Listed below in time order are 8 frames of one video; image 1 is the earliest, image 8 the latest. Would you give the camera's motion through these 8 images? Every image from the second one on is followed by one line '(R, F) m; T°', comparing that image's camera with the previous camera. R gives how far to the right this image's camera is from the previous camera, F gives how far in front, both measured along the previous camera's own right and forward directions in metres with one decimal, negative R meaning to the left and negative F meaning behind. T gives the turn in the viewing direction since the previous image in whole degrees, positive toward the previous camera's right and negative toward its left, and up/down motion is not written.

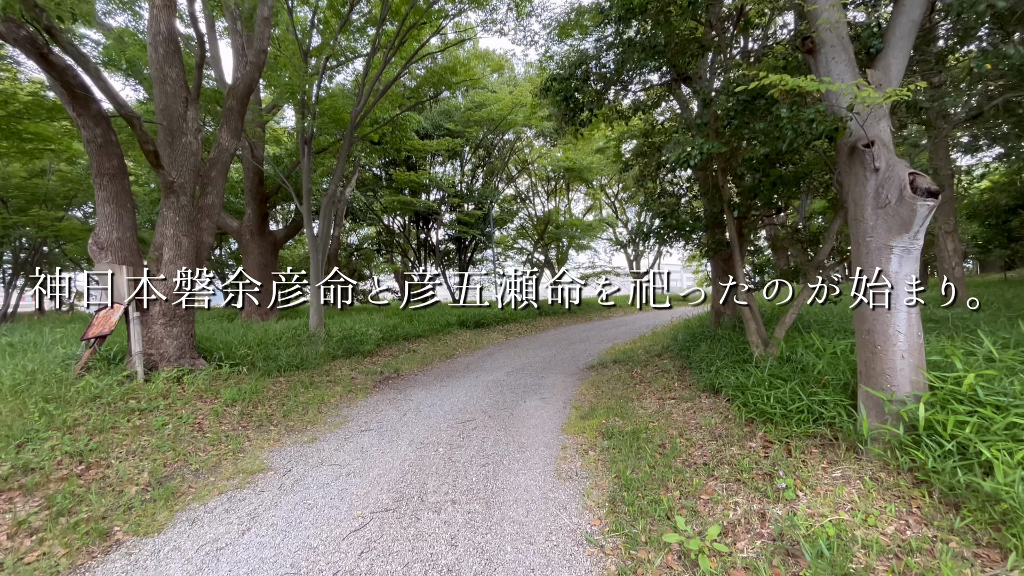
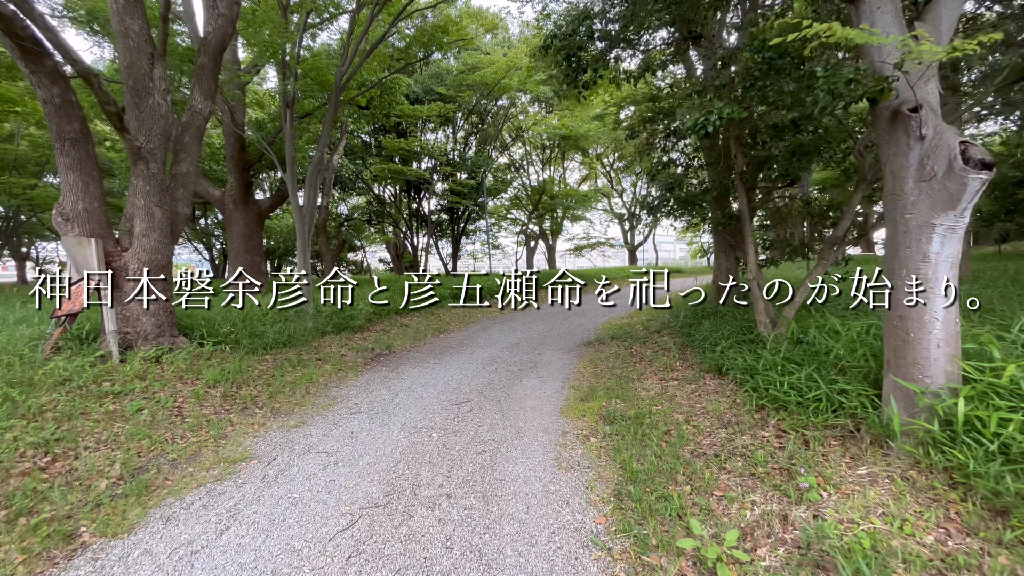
(0.0, +0.3) m; +1°
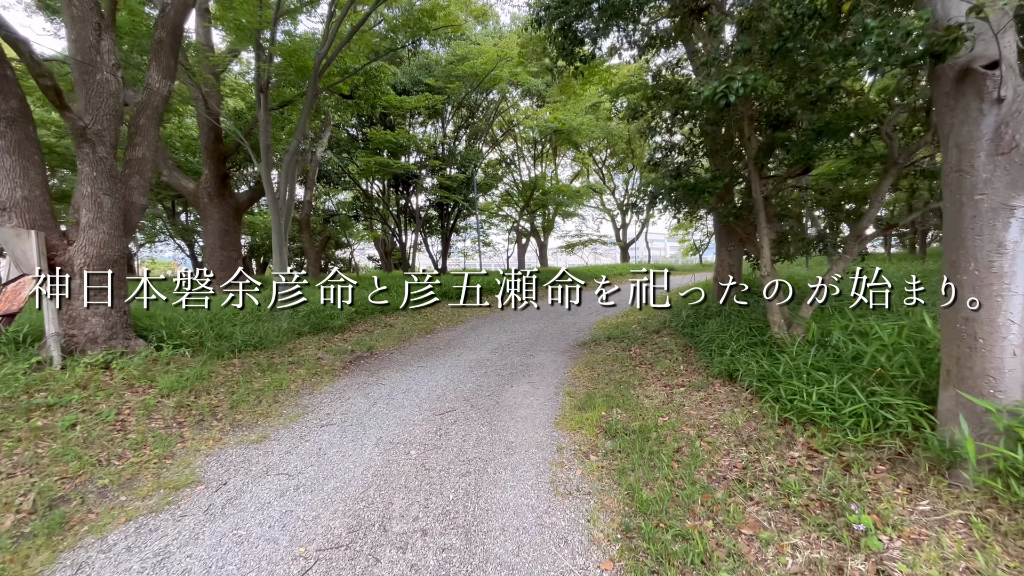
(0.0, +0.4) m; +1°
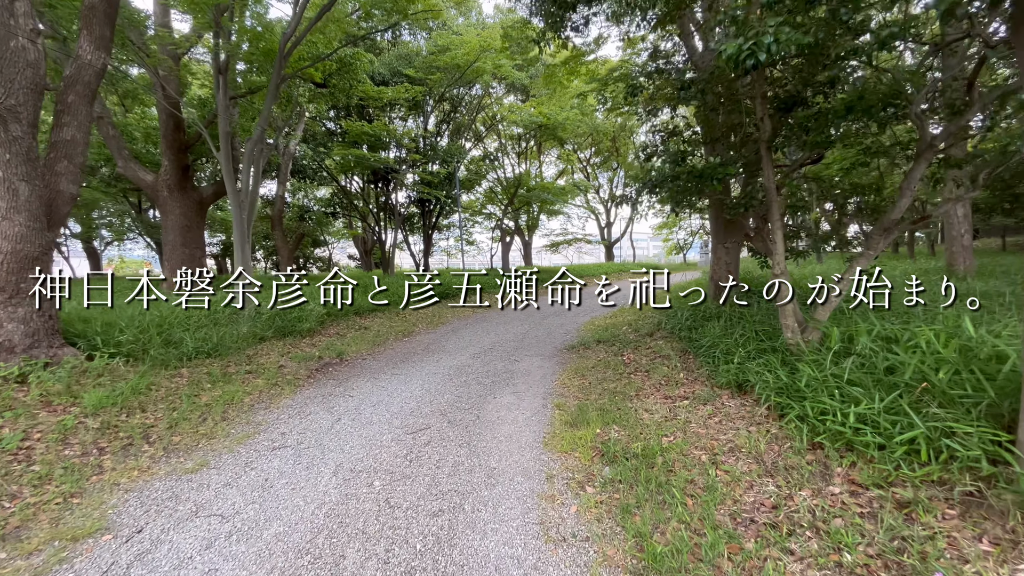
(0.0, +0.5) m; +2°
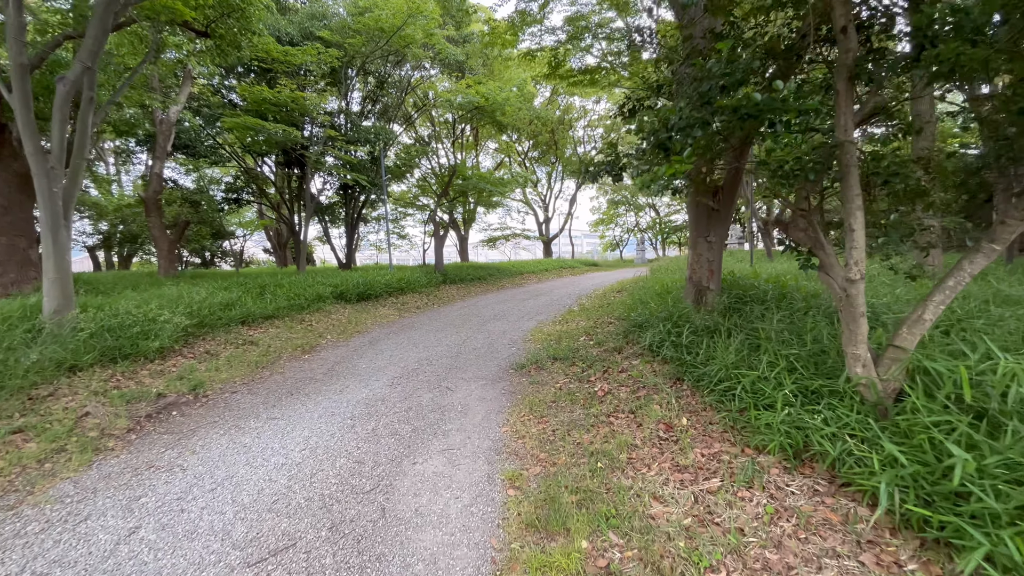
(0.0, +1.5) m; +8°
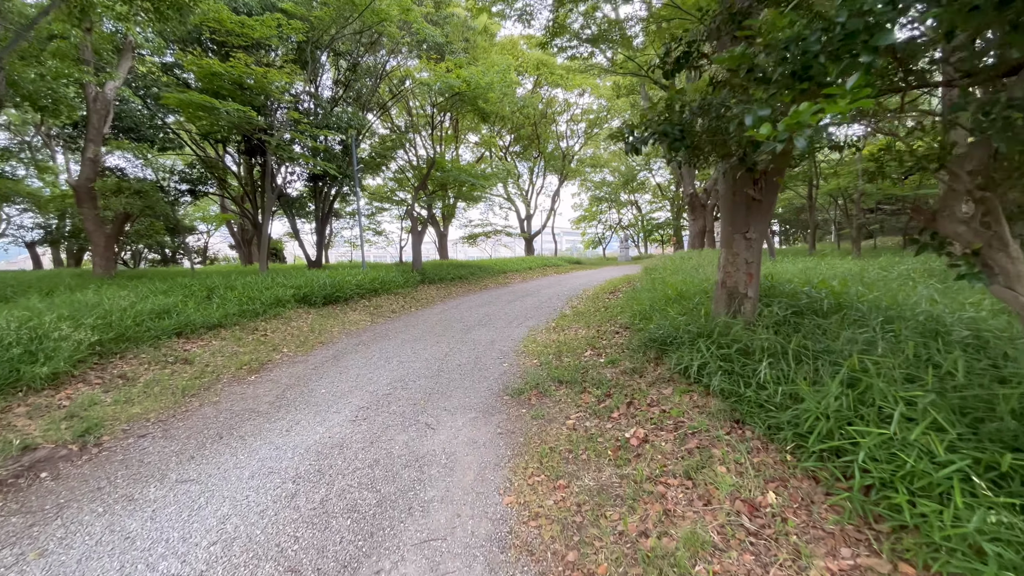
(-0.1, +1.0) m; +3°
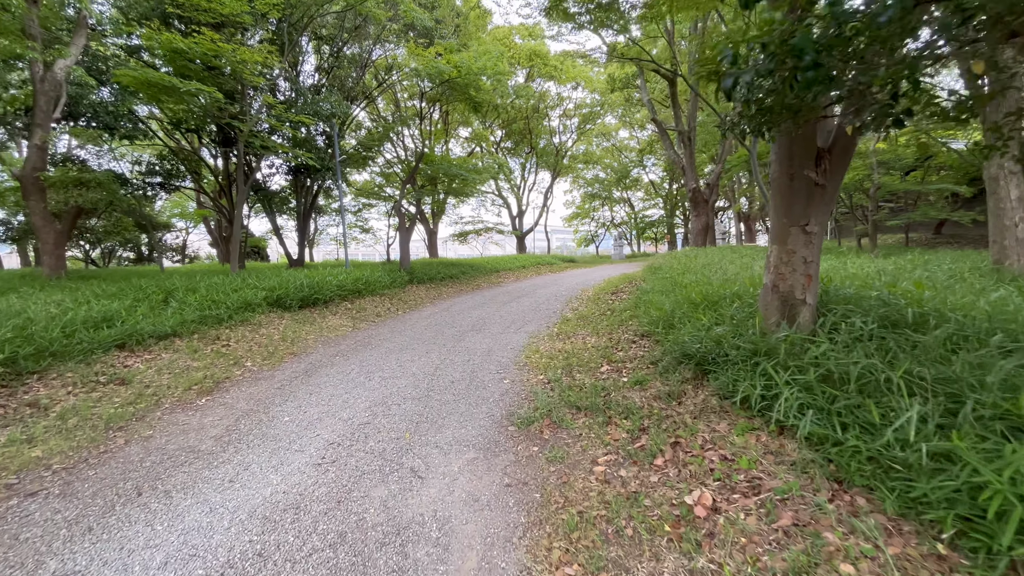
(-0.1, +0.8) m; +1°
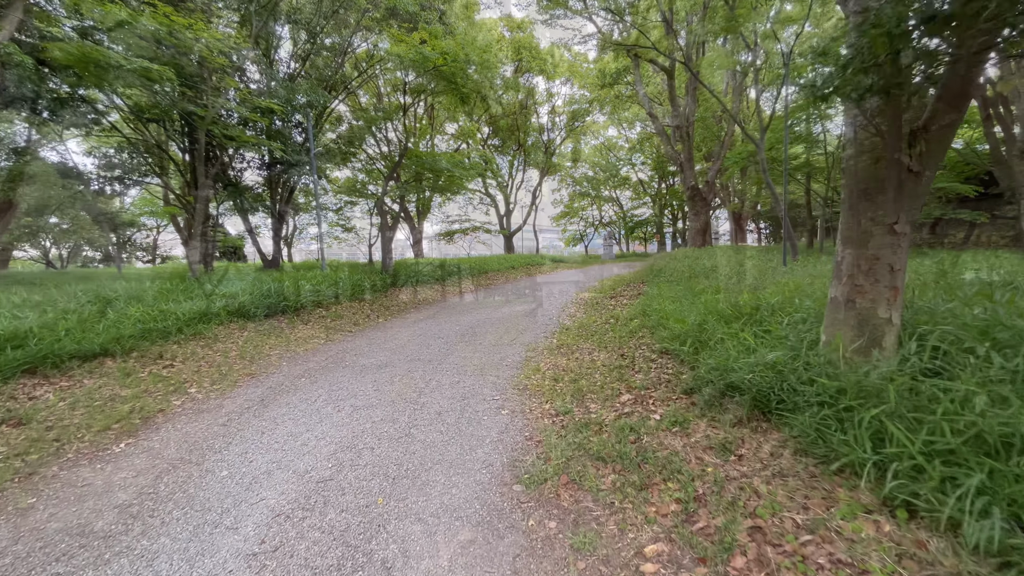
(-0.1, +0.8) m; +2°
